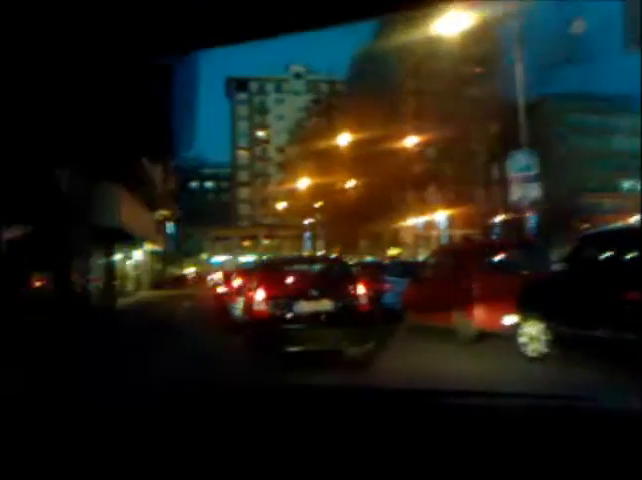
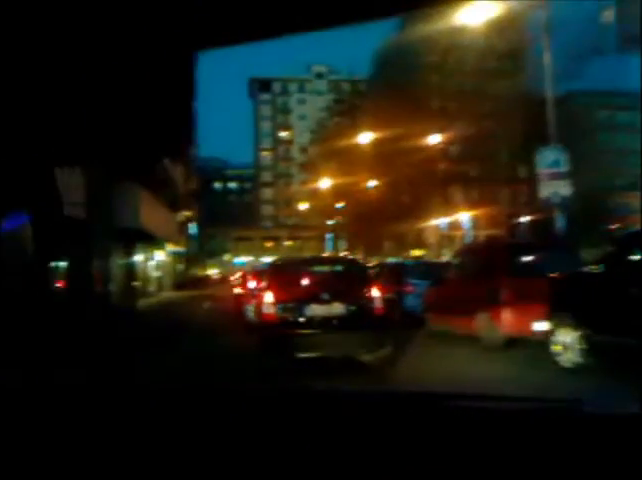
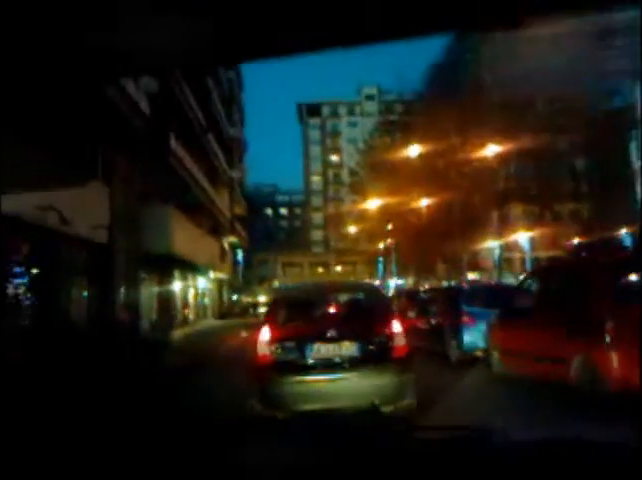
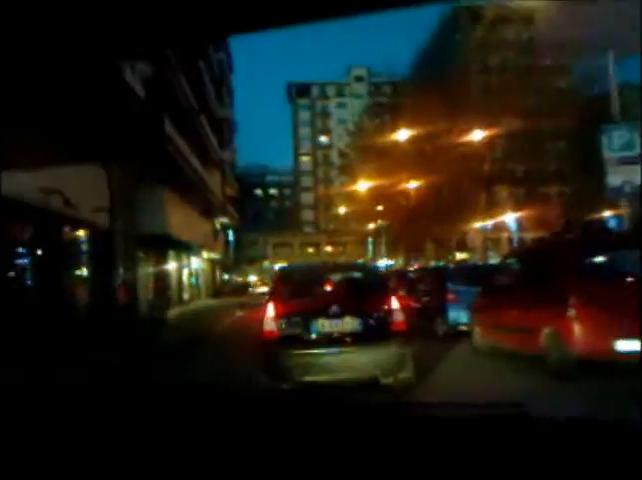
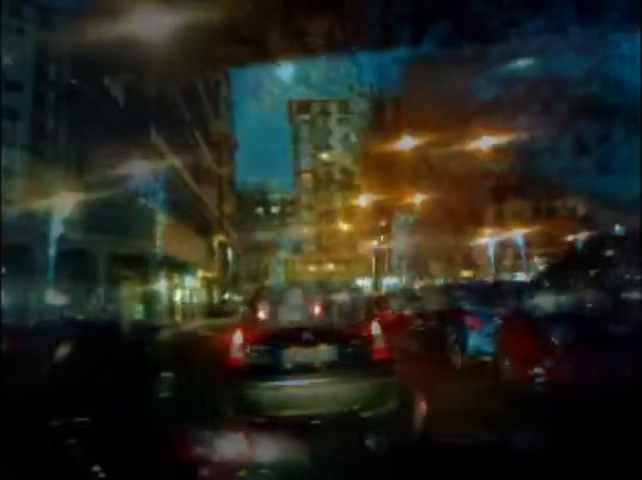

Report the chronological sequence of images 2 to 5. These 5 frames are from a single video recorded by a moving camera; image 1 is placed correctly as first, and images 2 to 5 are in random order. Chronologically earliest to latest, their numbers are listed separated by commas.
2, 4, 3, 5
